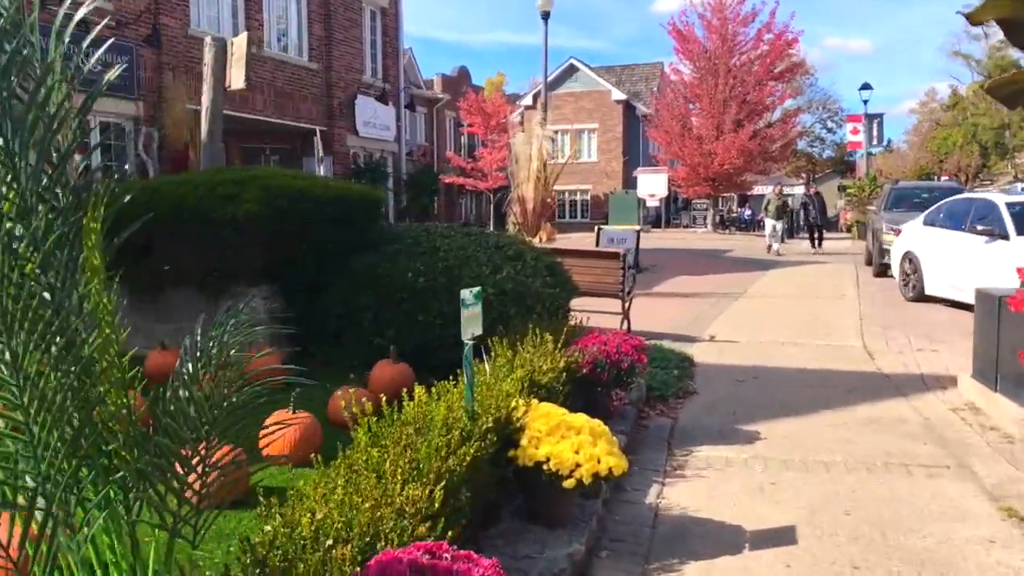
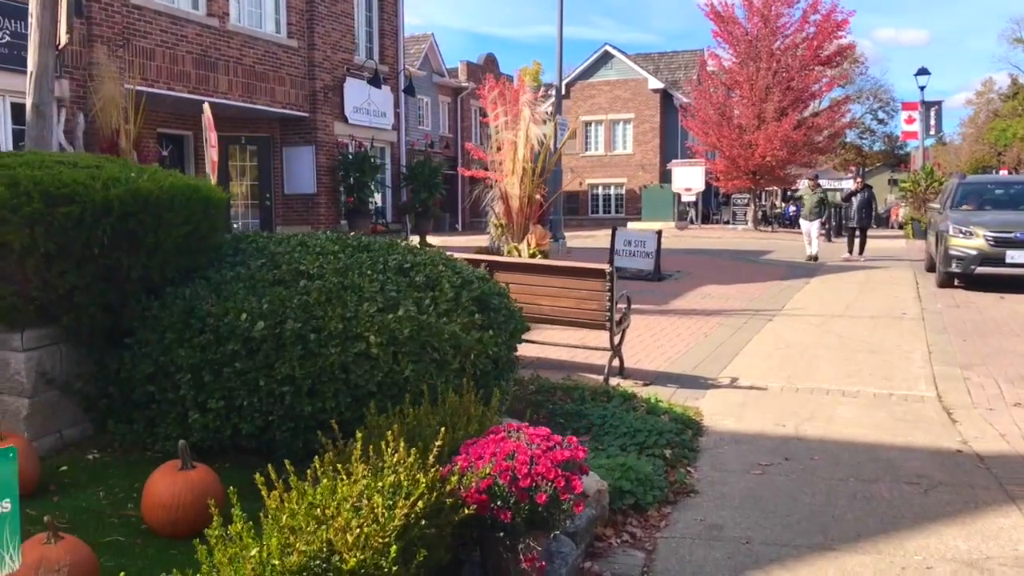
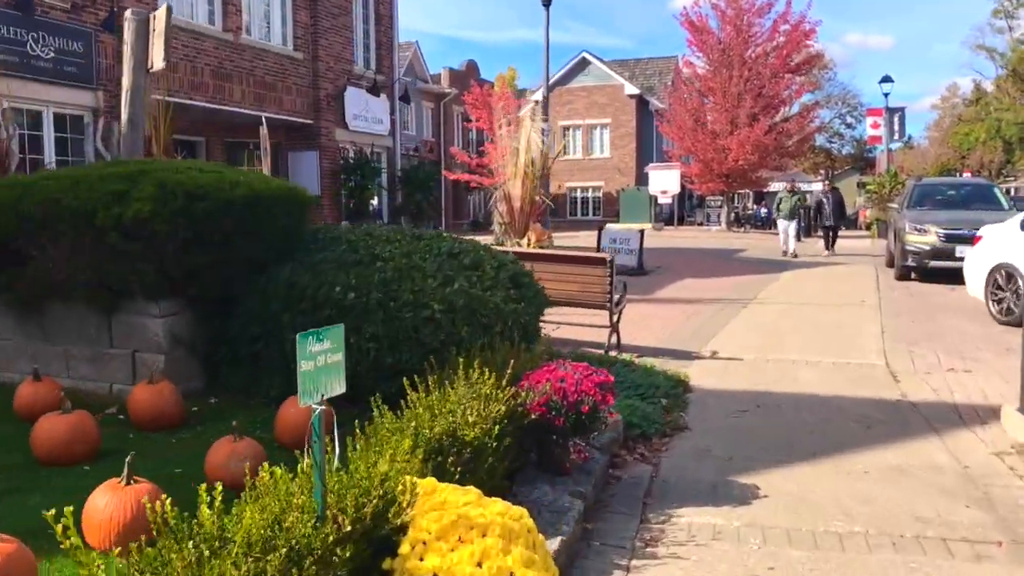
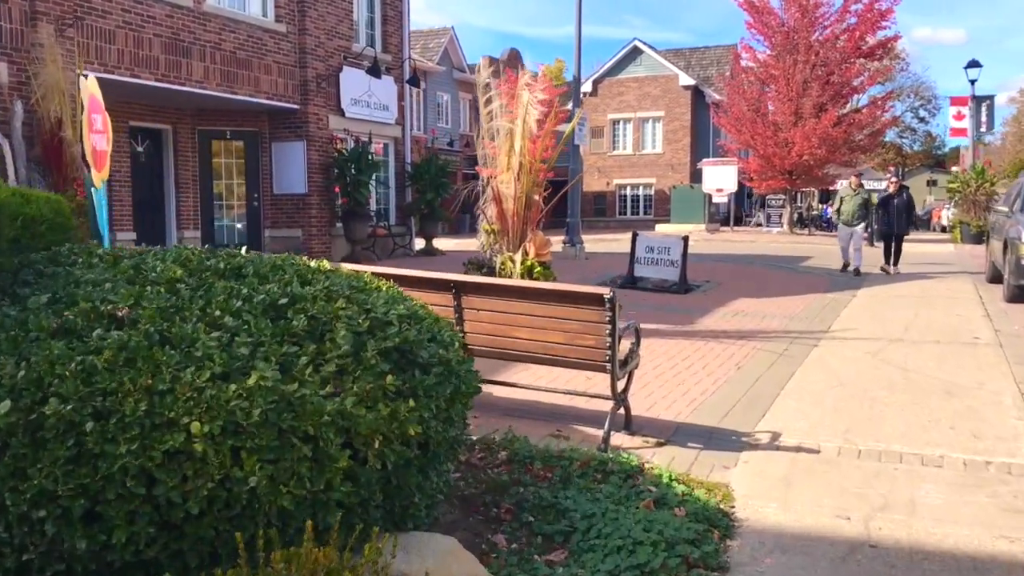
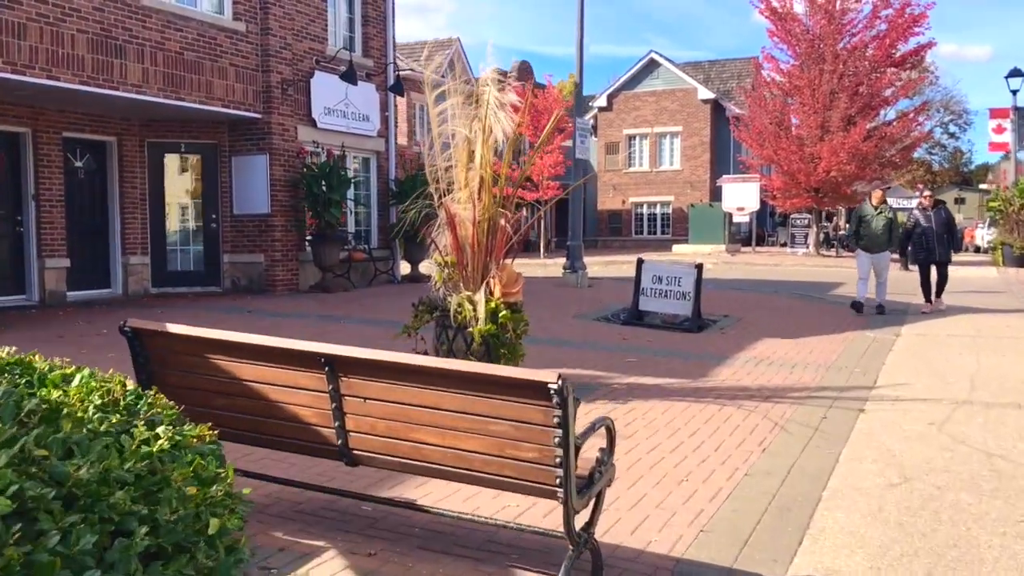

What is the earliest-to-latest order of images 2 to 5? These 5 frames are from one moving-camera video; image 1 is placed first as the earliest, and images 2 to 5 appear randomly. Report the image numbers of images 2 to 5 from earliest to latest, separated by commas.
3, 2, 4, 5
